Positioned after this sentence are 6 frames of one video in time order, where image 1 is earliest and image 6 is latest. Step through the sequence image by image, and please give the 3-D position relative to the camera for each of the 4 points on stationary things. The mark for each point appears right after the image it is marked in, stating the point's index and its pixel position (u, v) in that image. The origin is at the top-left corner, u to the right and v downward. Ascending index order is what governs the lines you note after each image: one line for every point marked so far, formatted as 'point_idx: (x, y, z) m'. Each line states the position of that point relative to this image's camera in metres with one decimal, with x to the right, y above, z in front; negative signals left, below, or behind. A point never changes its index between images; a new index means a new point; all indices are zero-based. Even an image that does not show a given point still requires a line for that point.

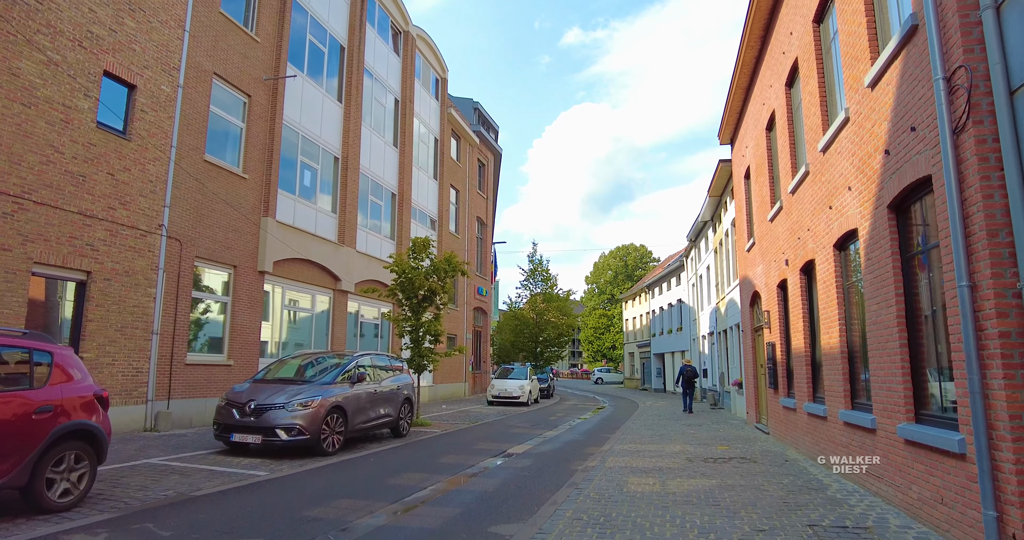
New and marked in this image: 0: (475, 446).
0: (-0.7, -3.2, +11.8) m
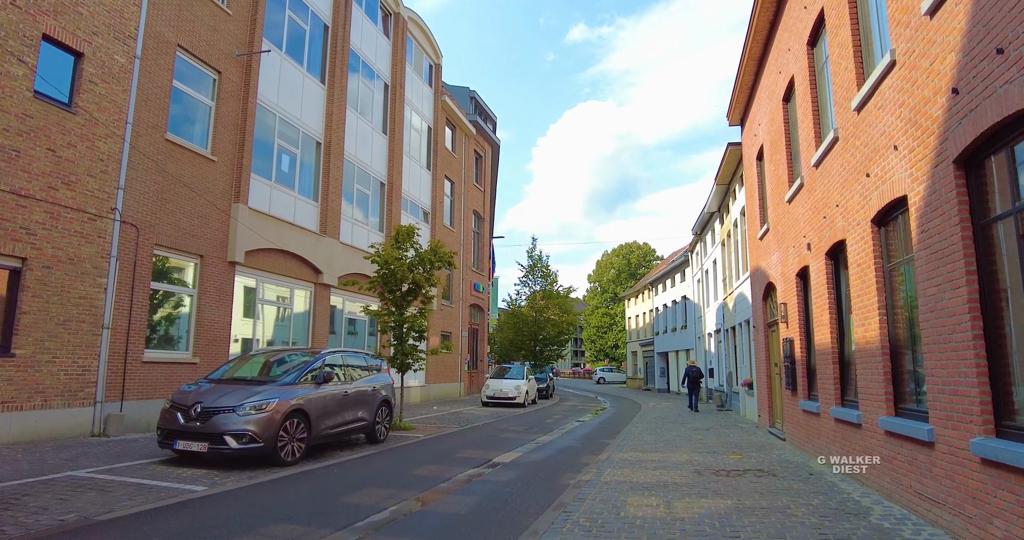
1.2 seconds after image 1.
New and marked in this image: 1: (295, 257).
0: (-0.9, -3.0, +10.5) m
1: (-5.6, +0.3, +16.9) m
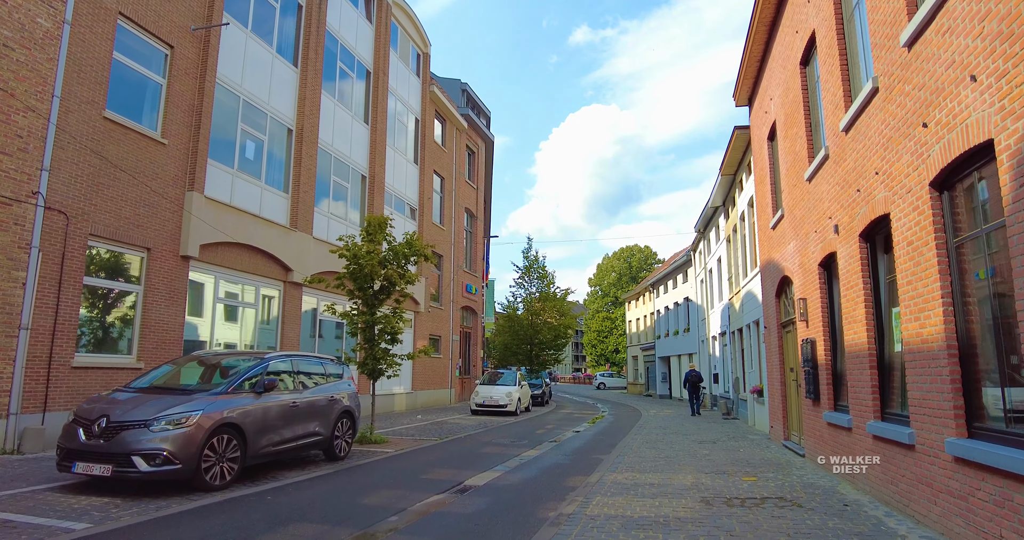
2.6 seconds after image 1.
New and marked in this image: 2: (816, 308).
0: (-1.2, -2.9, +9.1) m
1: (-6.0, +0.4, +15.5) m
2: (+4.1, -0.5, +8.7) m
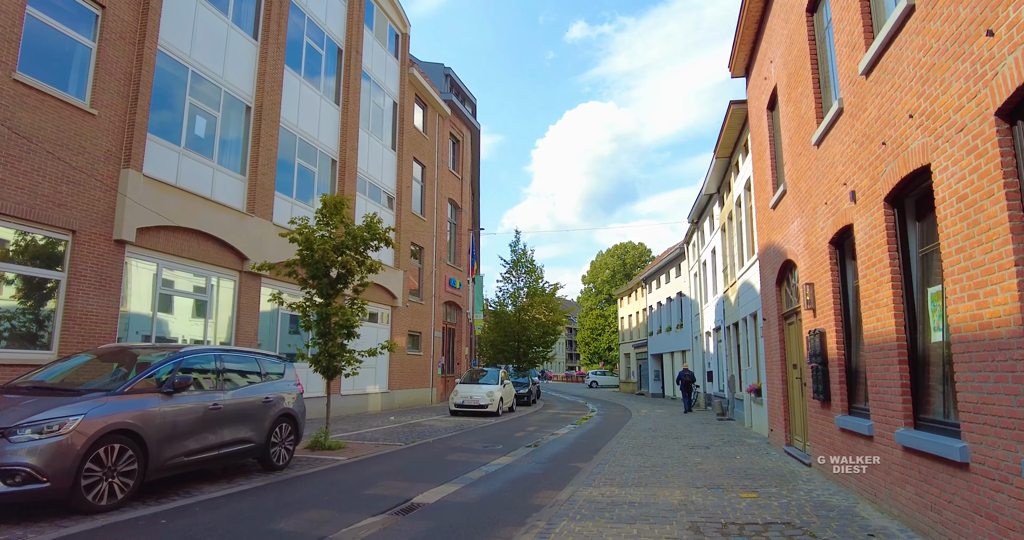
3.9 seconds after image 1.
0: (-1.7, -2.6, +7.8) m
1: (-6.5, +0.7, +14.1) m
2: (+3.6, -0.3, +7.5) m
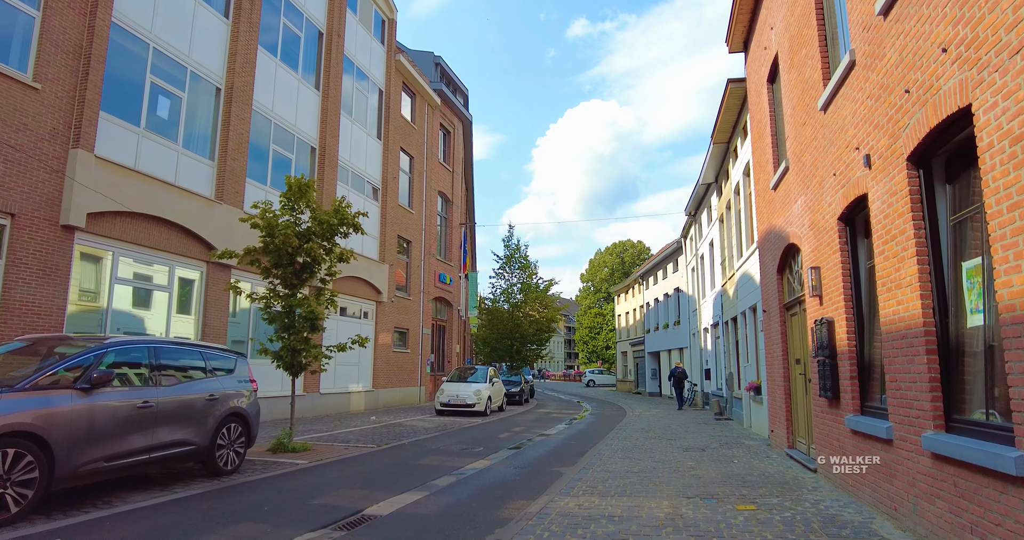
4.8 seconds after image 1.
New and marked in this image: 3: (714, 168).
0: (-2.1, -2.4, +6.9) m
1: (-6.8, +0.9, +13.3) m
2: (+3.2, -0.1, +6.6) m
3: (+5.6, +2.8, +18.1) m
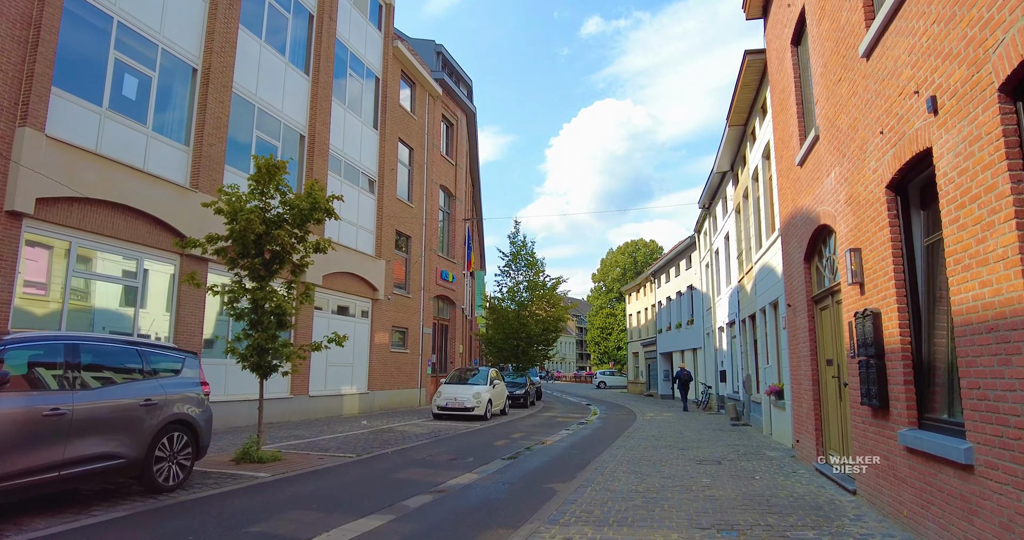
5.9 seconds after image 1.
0: (-2.3, -2.3, +5.8) m
1: (-6.9, +1.0, +12.2) m
2: (+3.0, +0.1, +5.4) m
3: (+5.6, +3.0, +16.9) m
